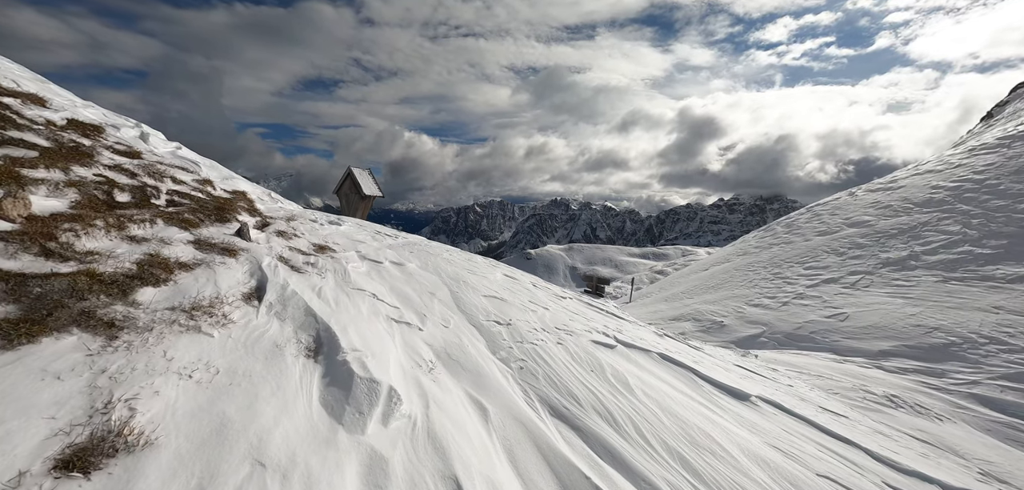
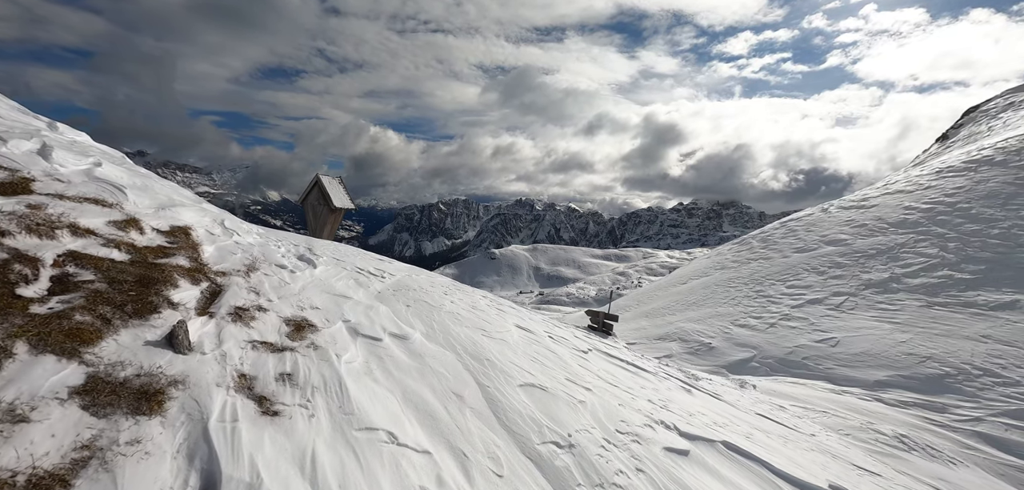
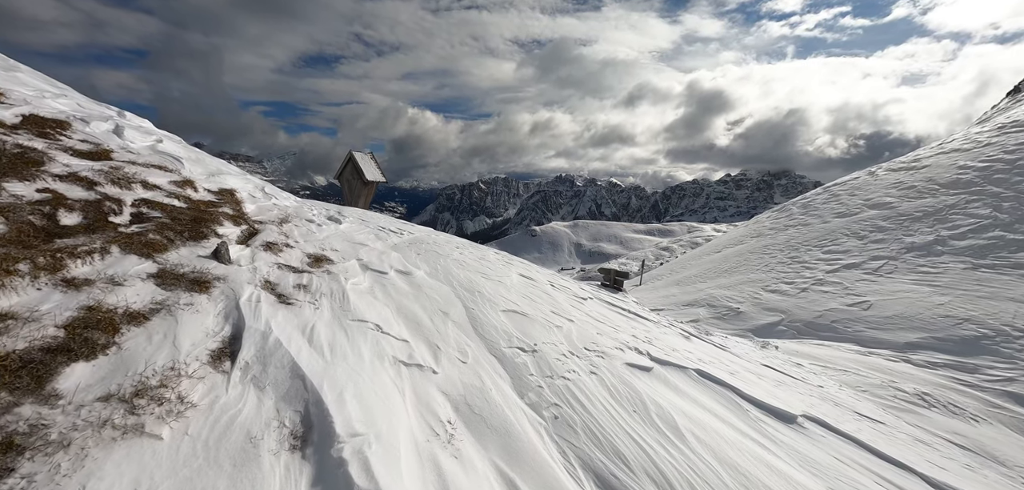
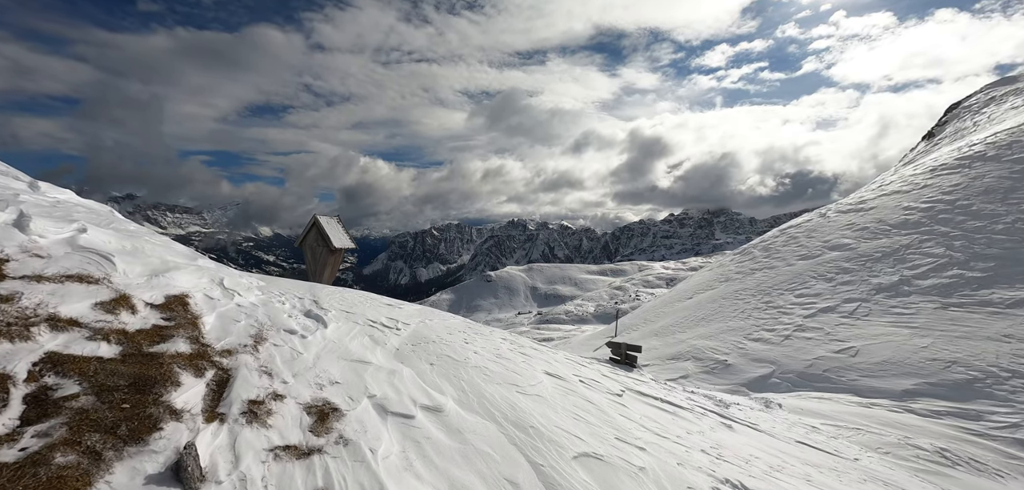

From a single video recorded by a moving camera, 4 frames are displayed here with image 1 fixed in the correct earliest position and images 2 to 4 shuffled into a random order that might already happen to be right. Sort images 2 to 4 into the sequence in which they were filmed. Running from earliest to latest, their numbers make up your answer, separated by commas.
3, 2, 4
